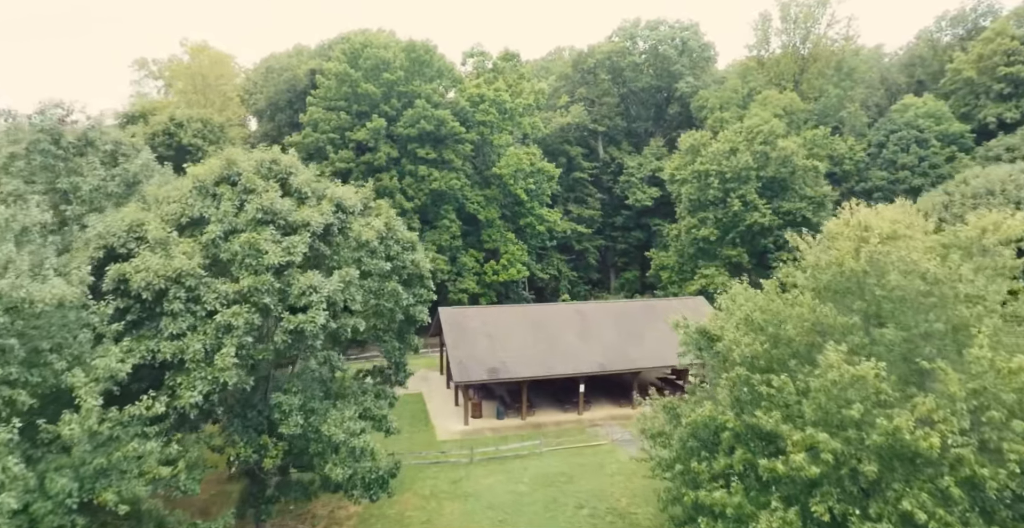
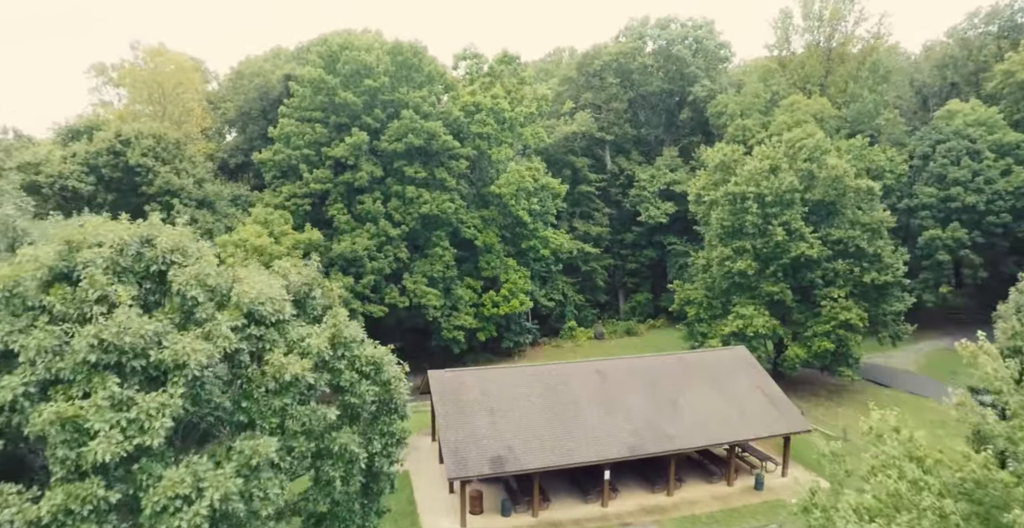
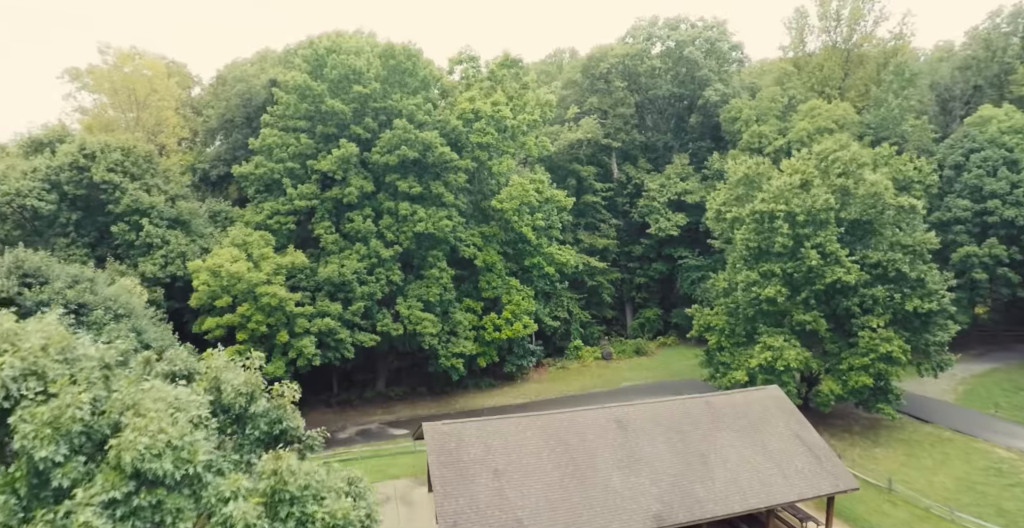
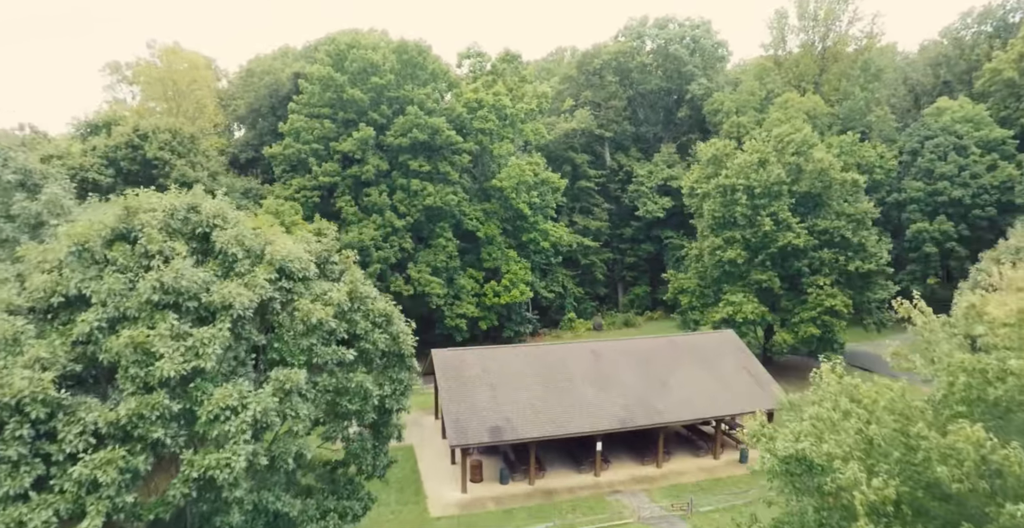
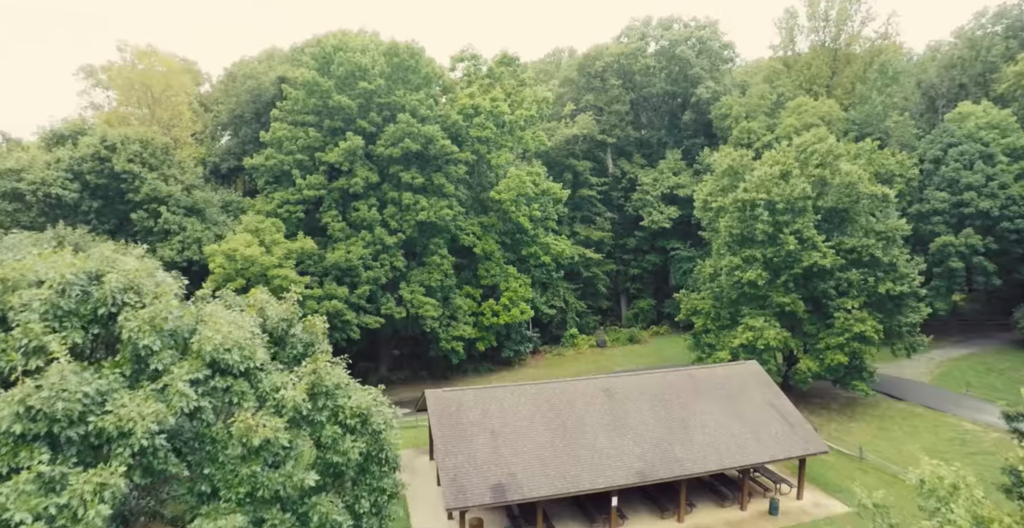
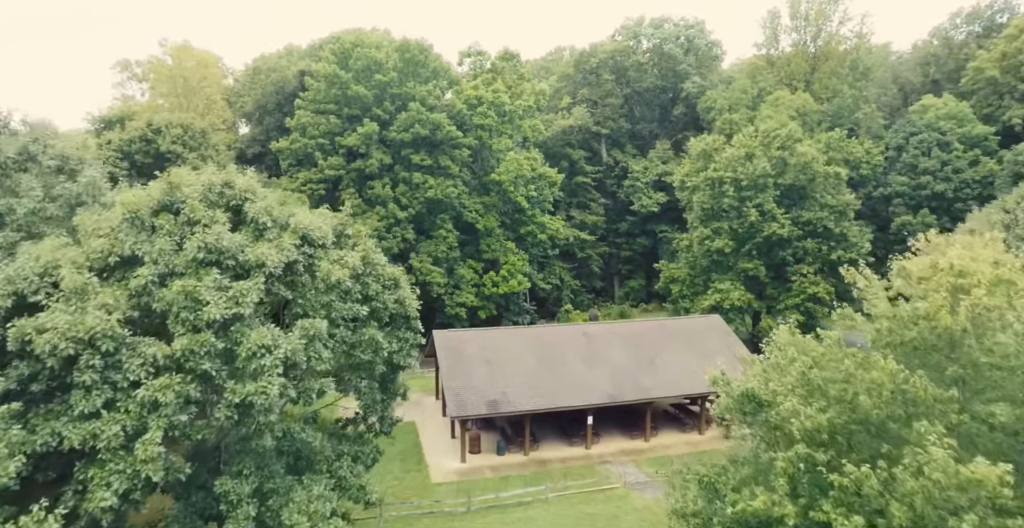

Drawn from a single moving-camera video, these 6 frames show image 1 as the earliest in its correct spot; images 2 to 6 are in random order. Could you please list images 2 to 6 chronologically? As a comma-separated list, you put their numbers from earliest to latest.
6, 4, 2, 5, 3
